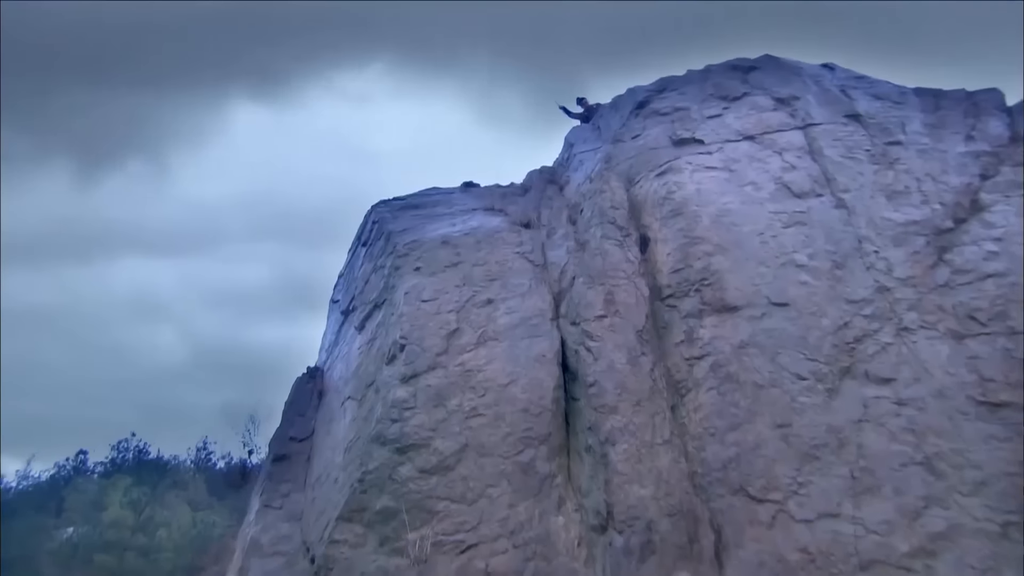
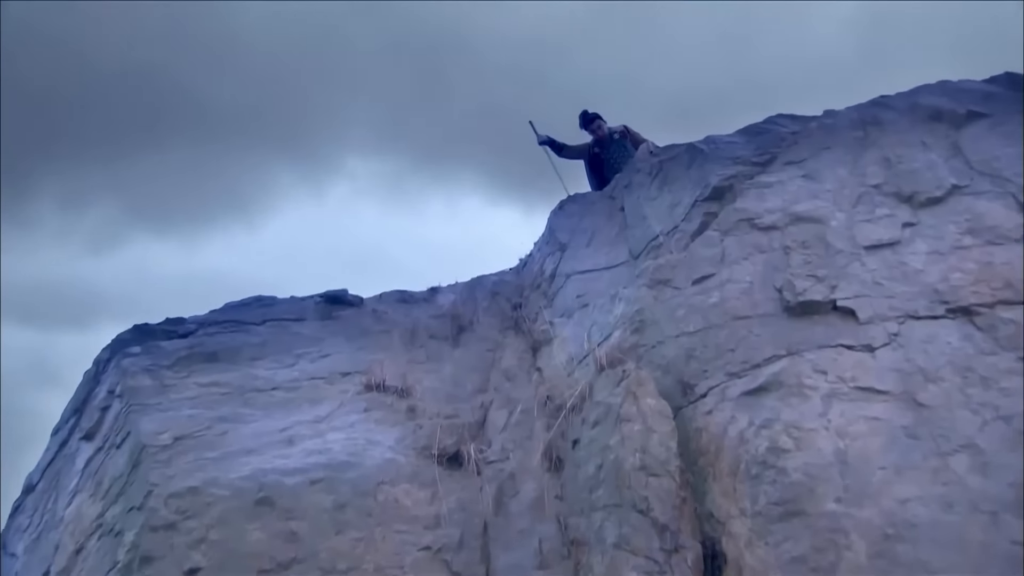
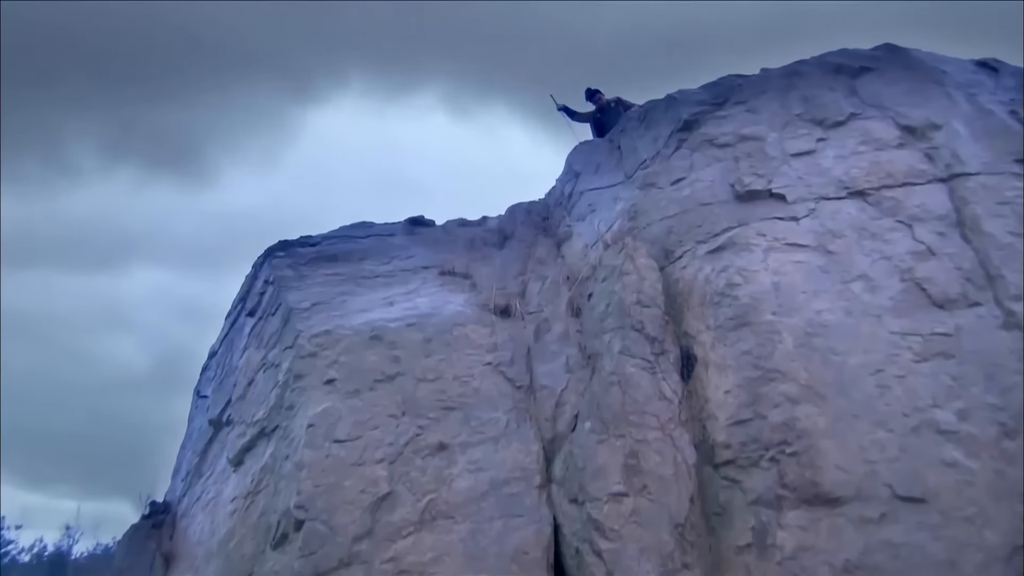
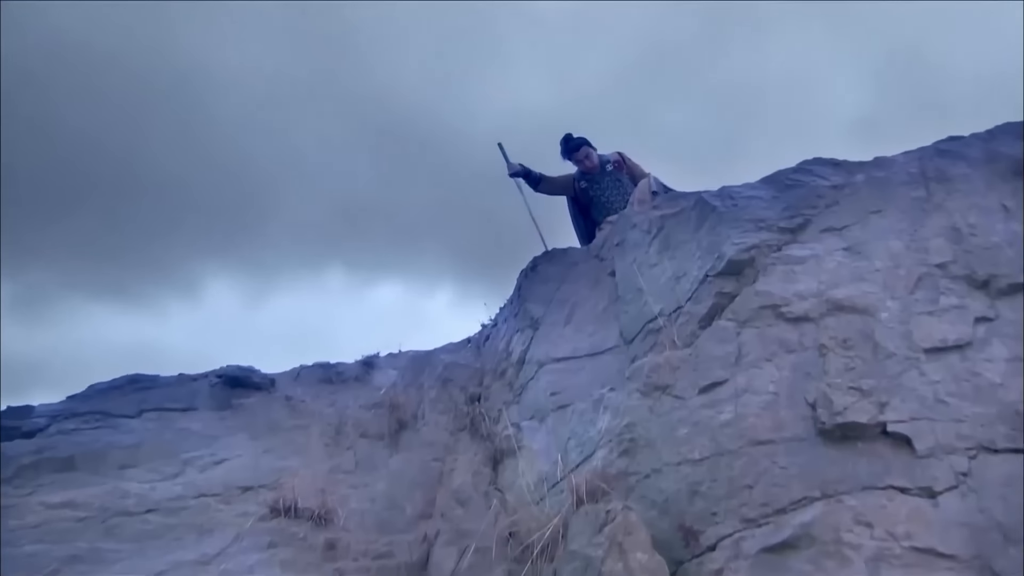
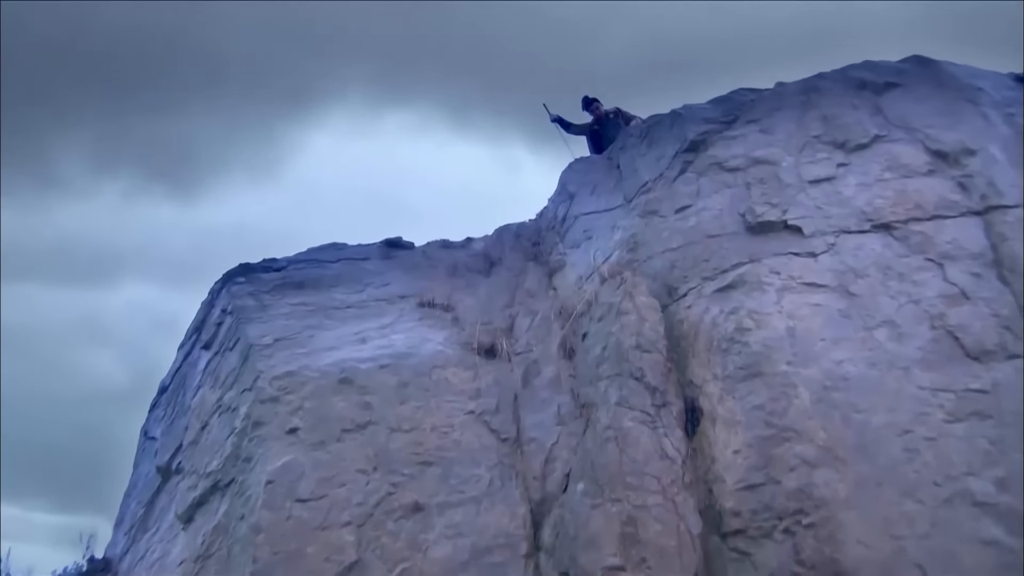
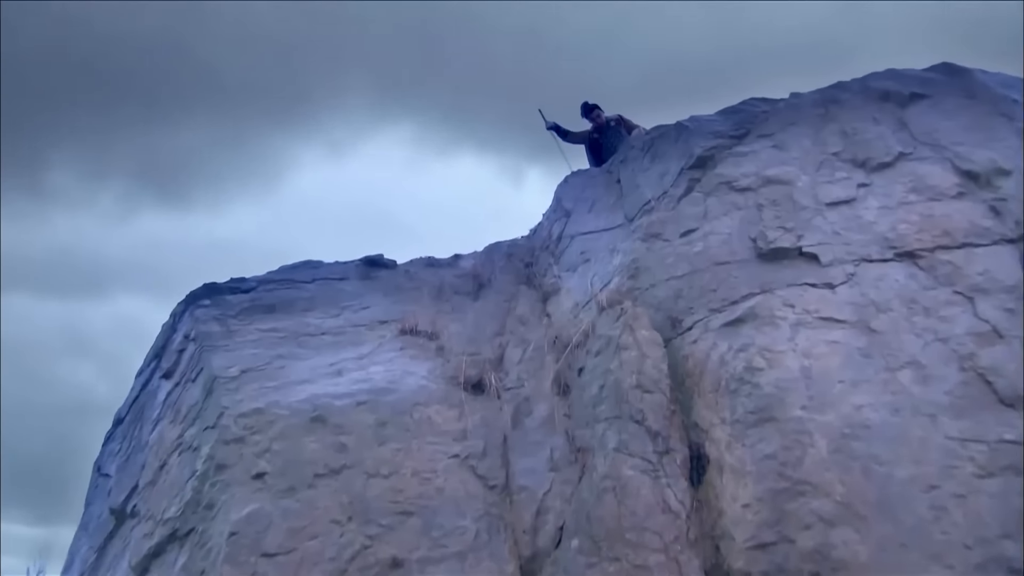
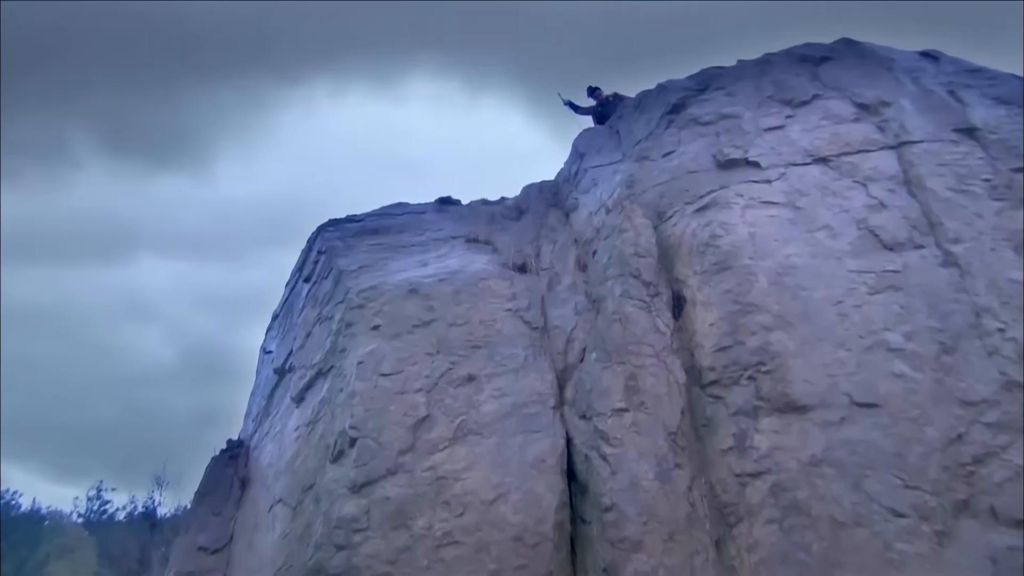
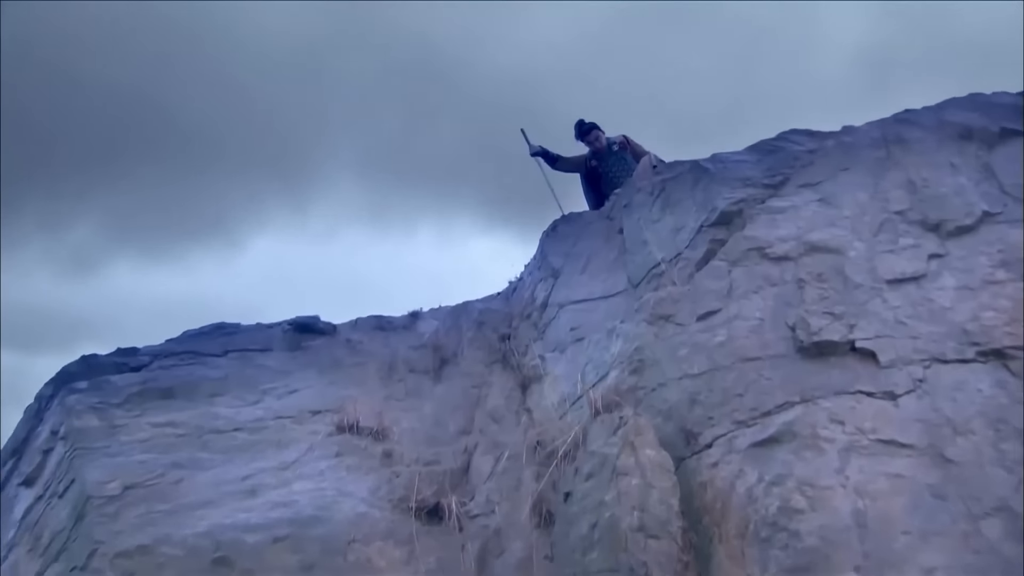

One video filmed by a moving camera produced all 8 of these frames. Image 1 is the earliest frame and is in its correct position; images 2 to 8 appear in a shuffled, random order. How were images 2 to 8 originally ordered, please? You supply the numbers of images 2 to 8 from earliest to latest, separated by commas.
7, 3, 5, 6, 2, 8, 4
